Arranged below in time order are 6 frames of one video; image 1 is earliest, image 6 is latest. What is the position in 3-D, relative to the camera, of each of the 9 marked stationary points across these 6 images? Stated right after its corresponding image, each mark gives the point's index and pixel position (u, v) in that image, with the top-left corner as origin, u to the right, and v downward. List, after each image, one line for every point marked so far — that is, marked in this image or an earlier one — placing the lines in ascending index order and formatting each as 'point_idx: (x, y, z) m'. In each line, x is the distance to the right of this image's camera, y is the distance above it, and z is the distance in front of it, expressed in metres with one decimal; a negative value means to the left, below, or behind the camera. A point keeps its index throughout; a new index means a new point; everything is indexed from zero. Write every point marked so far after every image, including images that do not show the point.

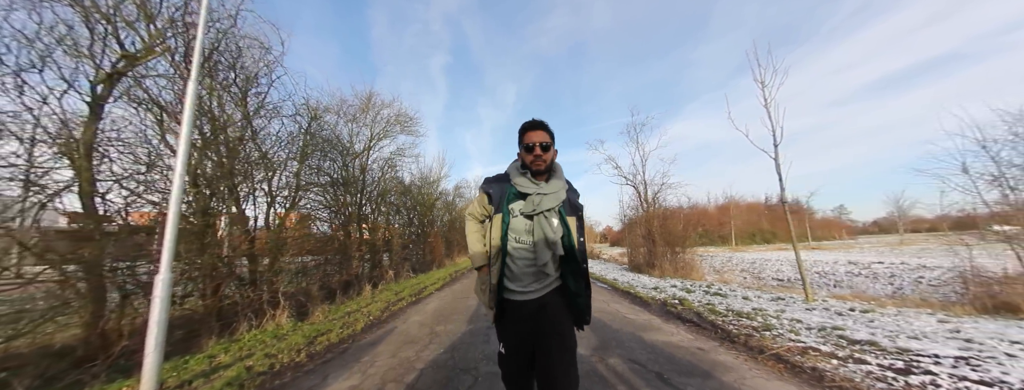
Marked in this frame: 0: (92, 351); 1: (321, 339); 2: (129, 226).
0: (-6.0, -2.3, +4.1) m
1: (-3.1, -2.4, +4.7) m
2: (-6.2, -0.5, +4.8) m
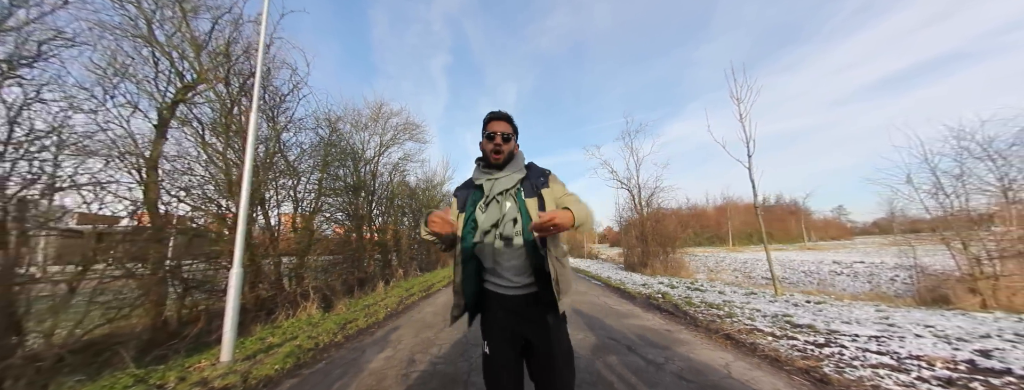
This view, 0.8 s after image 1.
0: (-5.9, -2.4, +4.9) m
1: (-3.1, -2.5, +5.5) m
2: (-6.2, -0.7, +5.5) m
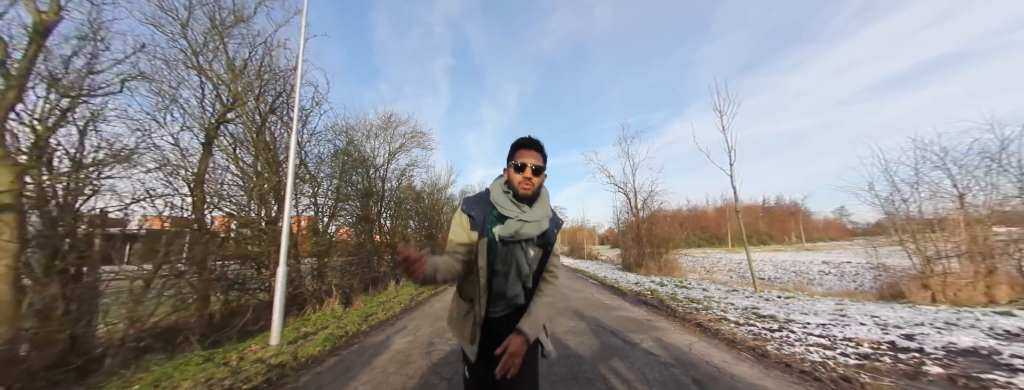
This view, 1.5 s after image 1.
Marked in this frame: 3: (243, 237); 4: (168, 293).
0: (-5.9, -2.6, +5.6) m
1: (-3.1, -2.7, +6.2) m
2: (-6.1, -0.9, +6.3) m
3: (-6.1, -1.0, +6.5) m
4: (-6.0, -1.8, +4.9) m
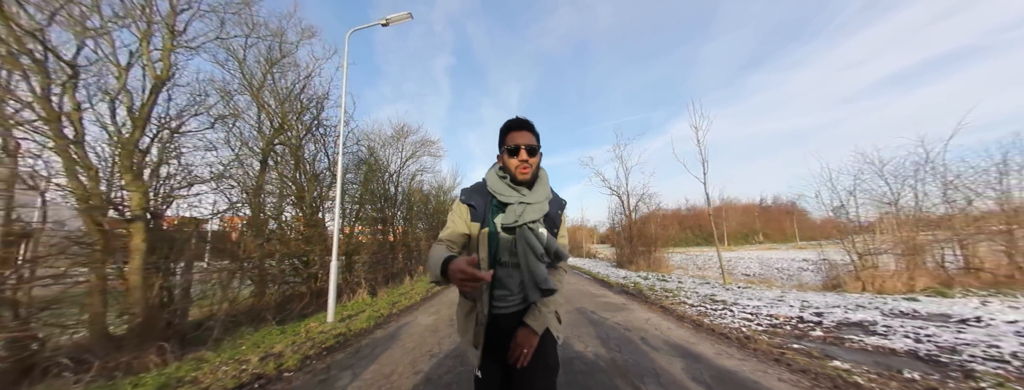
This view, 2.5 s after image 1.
0: (-5.8, -2.8, +6.8) m
1: (-3.0, -2.9, +7.4) m
2: (-6.1, -1.1, +7.5) m
3: (-6.1, -1.2, +7.7) m
4: (-6.0, -2.0, +6.1) m
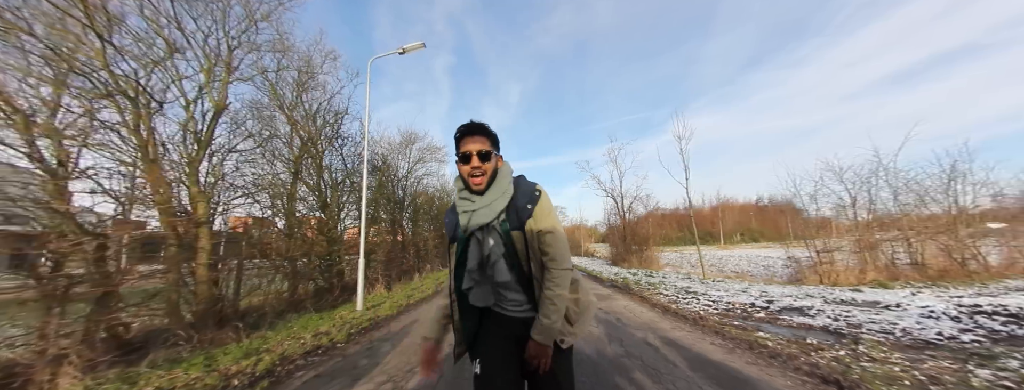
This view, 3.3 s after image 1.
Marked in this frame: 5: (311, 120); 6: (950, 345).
0: (-5.8, -3.0, +7.8) m
1: (-3.0, -3.1, +8.4) m
2: (-6.1, -1.3, +8.5) m
3: (-6.0, -1.4, +8.7) m
4: (-5.9, -2.2, +7.2) m
5: (-6.3, +2.4, +8.9) m
6: (+5.9, -2.0, +3.8) m
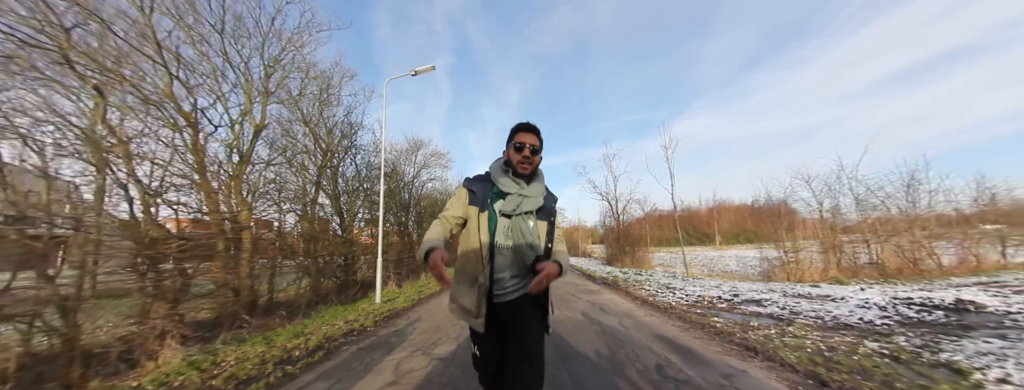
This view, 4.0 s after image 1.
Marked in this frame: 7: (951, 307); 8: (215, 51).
0: (-5.8, -3.2, +8.8) m
1: (-3.0, -3.3, +9.4) m
2: (-6.1, -1.4, +9.5) m
3: (-6.0, -1.6, +9.7) m
4: (-5.9, -2.3, +8.1) m
5: (-6.3, +2.2, +9.8) m
6: (+5.9, -2.2, +4.7) m
7: (+9.1, -2.3, +5.8) m
8: (-6.8, +3.3, +6.4) m
